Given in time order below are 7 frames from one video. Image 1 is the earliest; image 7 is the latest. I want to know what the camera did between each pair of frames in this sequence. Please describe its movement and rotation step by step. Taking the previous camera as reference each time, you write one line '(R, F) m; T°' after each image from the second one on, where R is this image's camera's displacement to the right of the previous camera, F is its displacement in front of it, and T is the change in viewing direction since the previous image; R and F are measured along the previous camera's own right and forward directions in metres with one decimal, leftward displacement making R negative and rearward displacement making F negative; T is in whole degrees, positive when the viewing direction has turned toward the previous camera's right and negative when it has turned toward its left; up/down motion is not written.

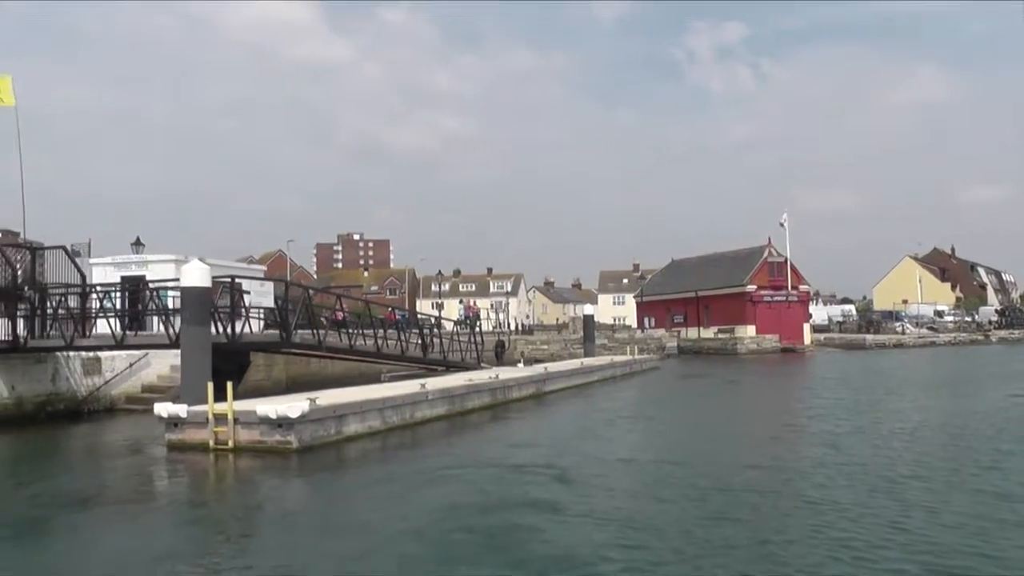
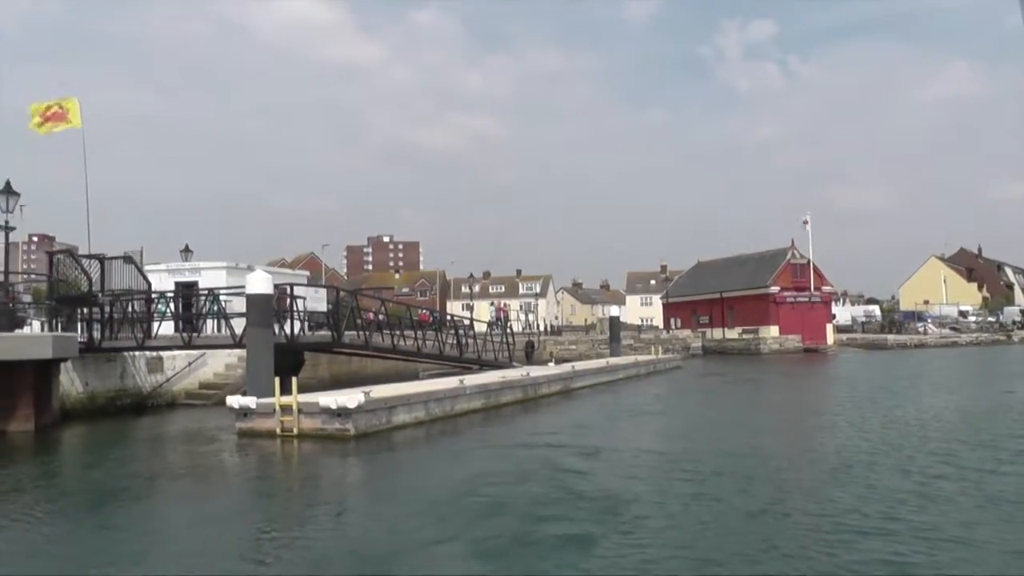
(0.0, -1.2) m; -2°
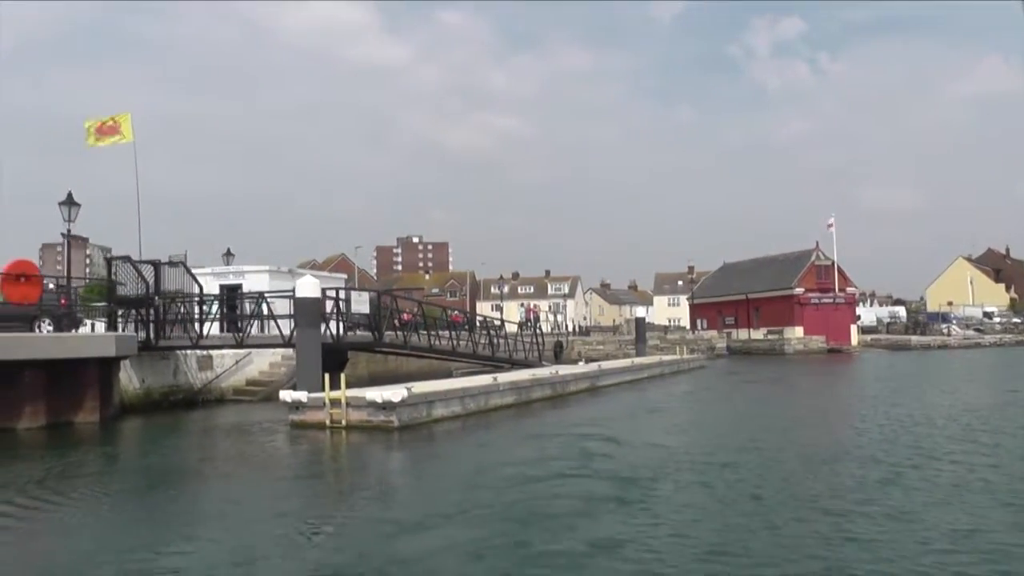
(0.0, -0.9) m; -2°
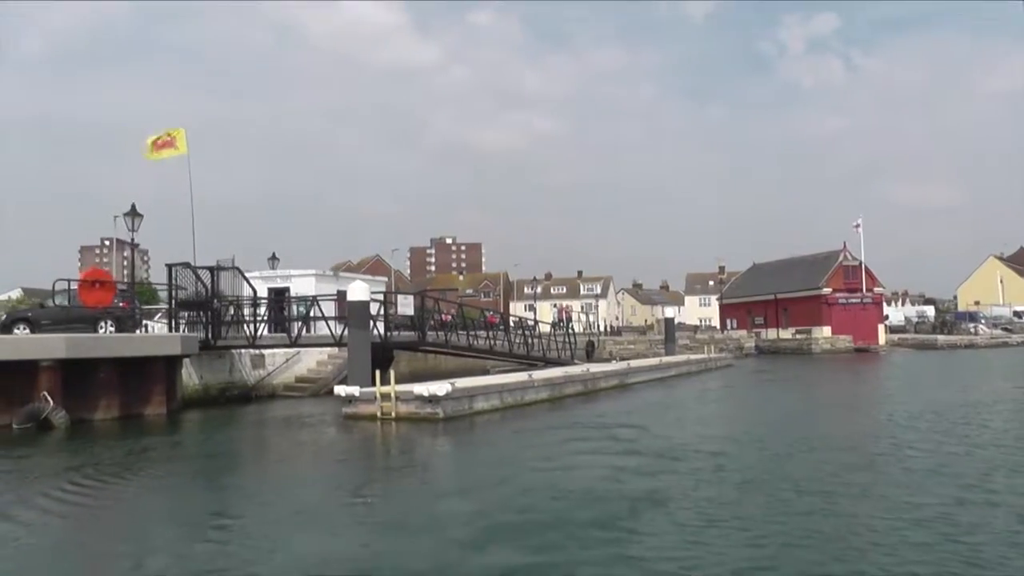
(0.0, -1.1) m; -2°
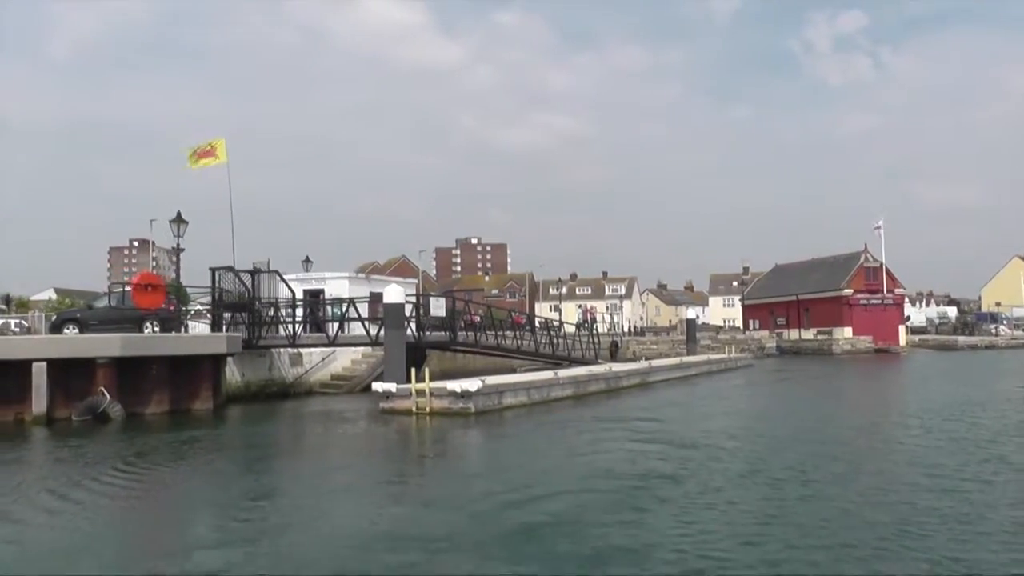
(0.0, -0.9) m; -2°
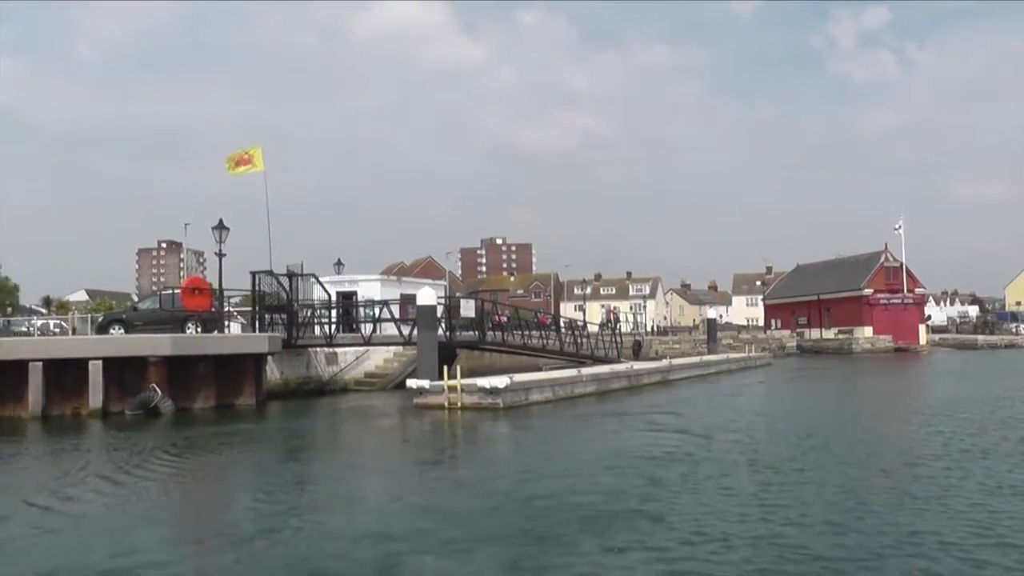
(0.0, -0.9) m; -2°
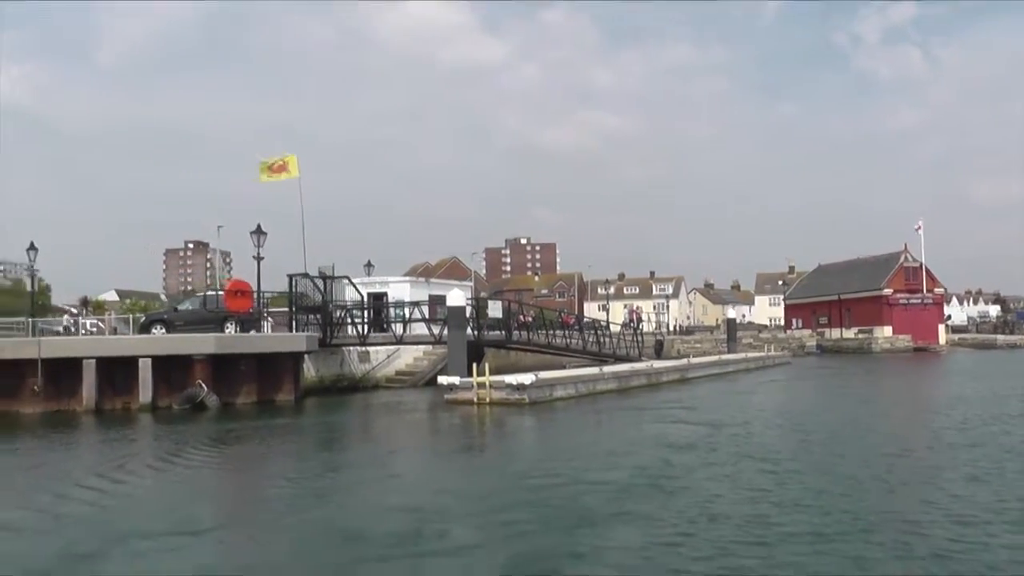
(0.0, -0.9) m; -2°
